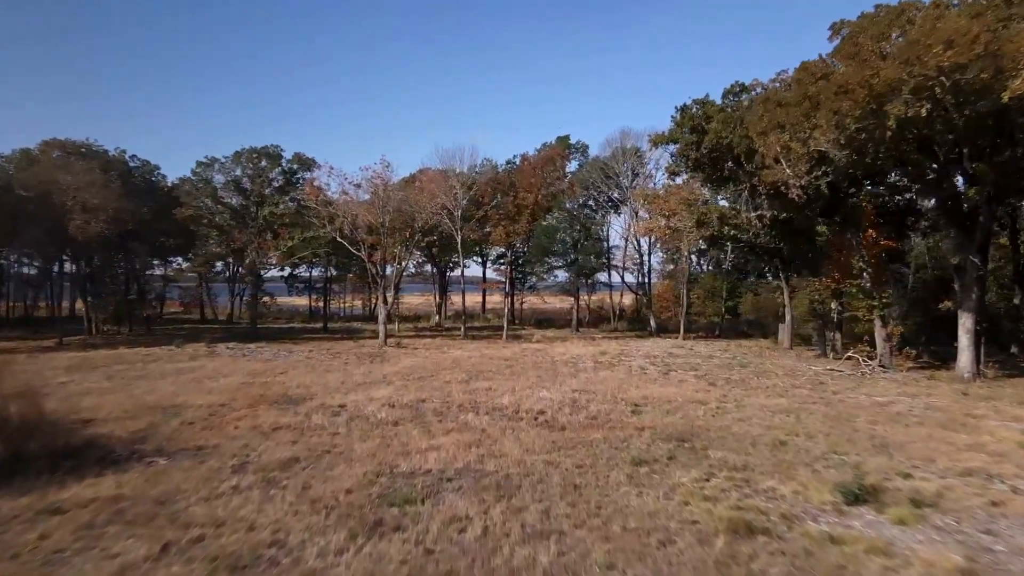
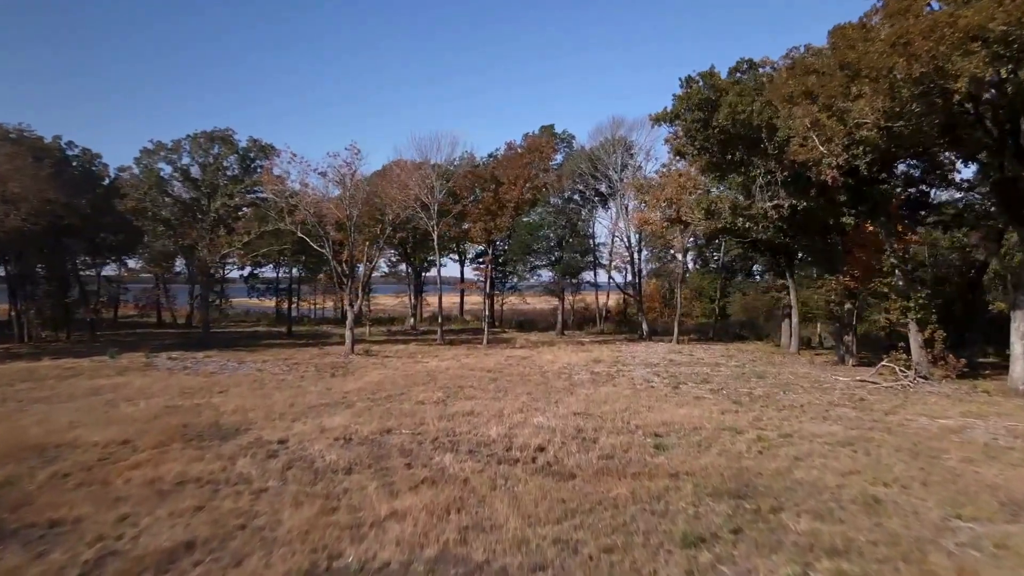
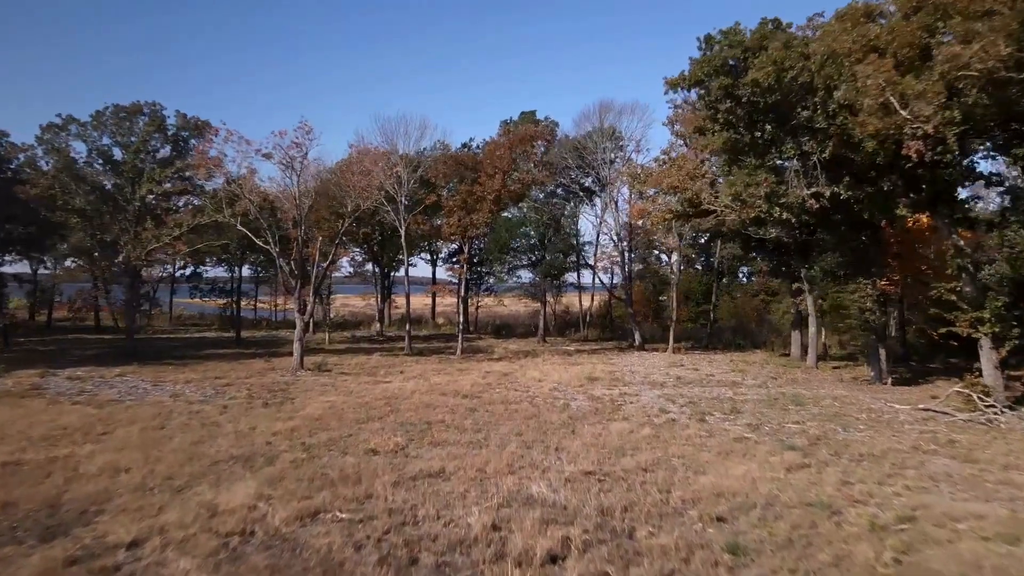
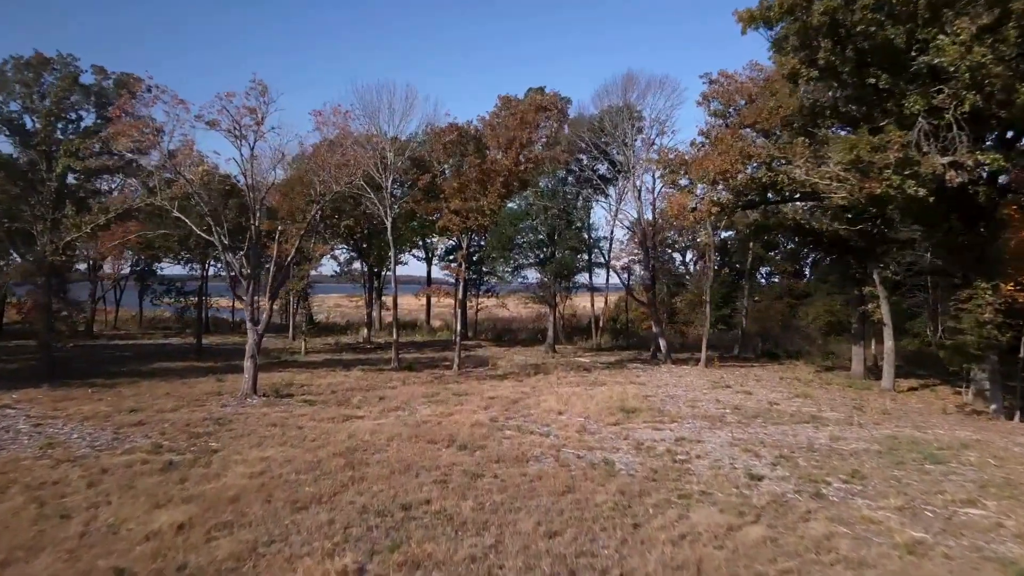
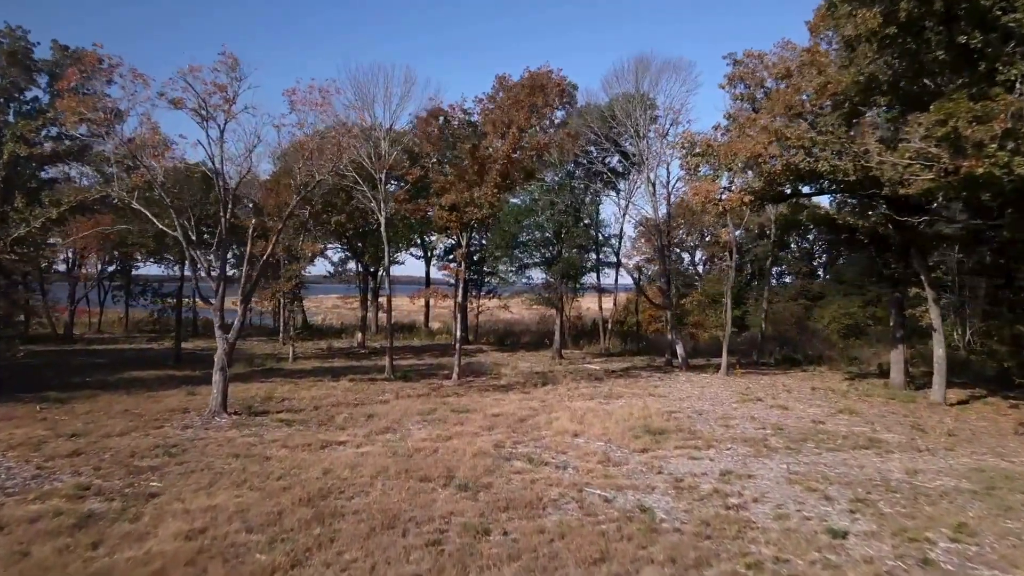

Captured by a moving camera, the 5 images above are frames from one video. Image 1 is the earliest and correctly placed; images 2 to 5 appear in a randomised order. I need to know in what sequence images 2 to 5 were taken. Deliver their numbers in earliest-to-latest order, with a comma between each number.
2, 3, 4, 5
